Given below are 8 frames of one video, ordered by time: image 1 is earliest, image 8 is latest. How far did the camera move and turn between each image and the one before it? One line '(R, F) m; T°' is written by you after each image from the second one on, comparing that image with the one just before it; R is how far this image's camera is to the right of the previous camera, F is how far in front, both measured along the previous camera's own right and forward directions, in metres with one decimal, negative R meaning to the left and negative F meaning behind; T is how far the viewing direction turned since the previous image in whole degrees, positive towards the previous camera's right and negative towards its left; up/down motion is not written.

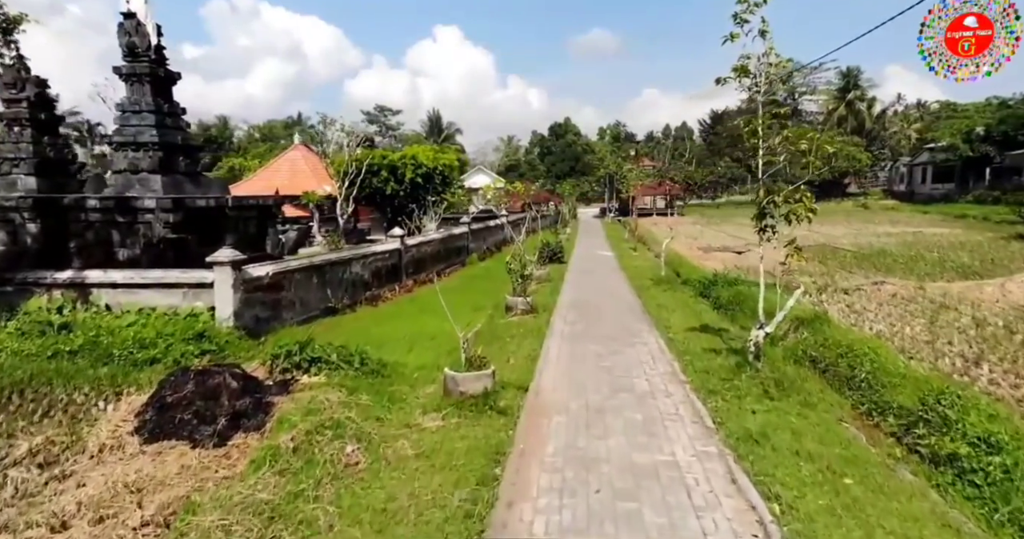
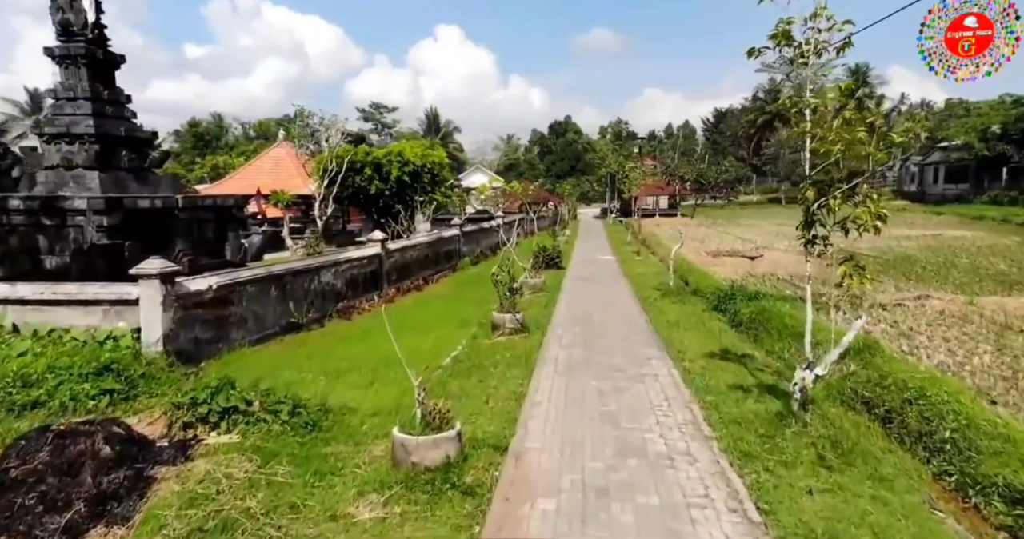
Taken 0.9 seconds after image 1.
(+0.2, +1.4) m; 0°
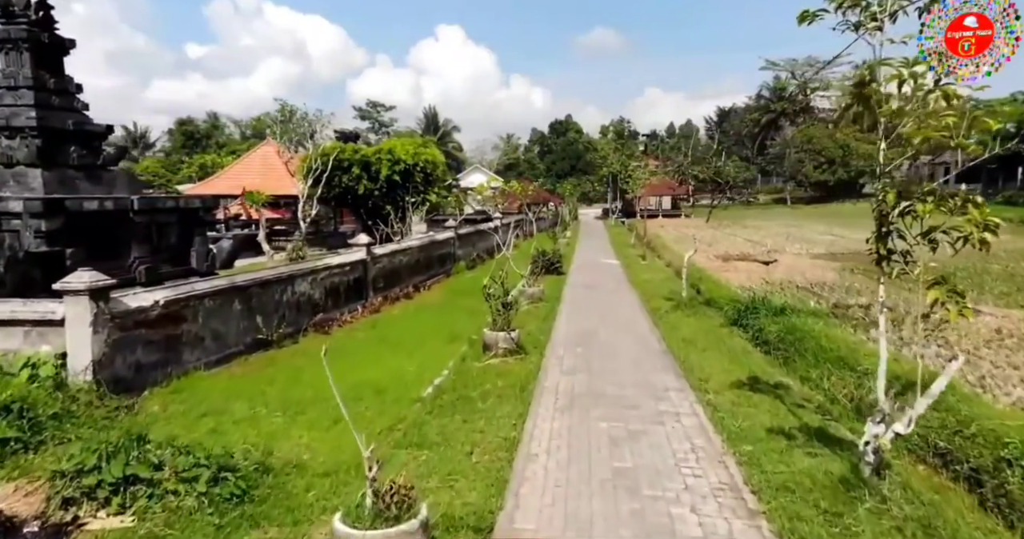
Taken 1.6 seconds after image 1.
(+0.1, +1.1) m; 0°
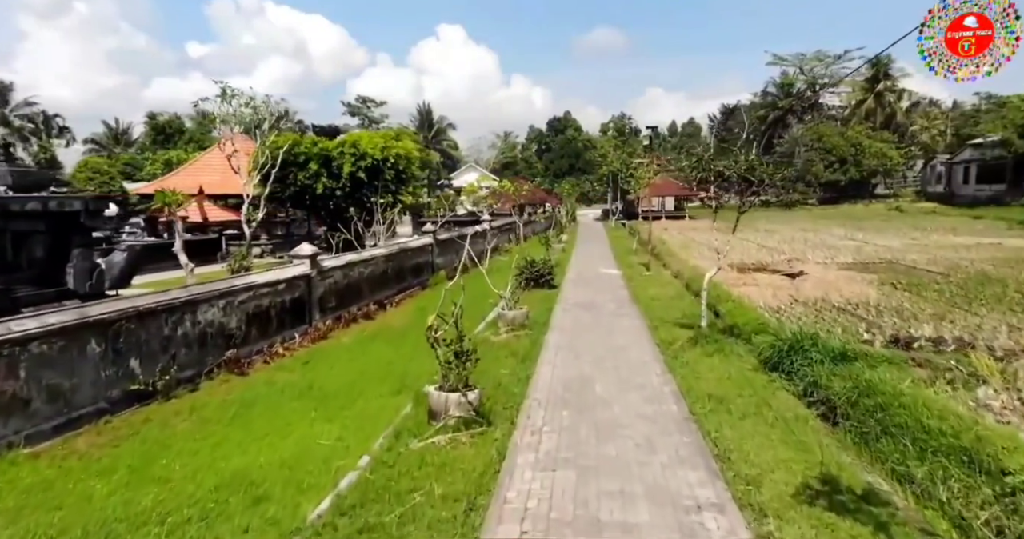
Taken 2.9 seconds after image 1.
(+0.4, +2.4) m; 0°
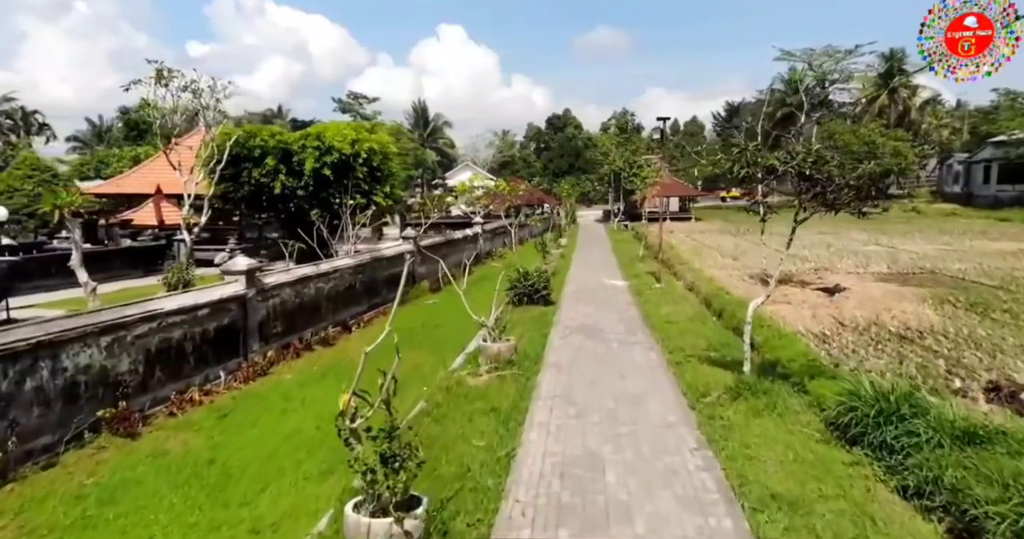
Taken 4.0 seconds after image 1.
(+0.2, +2.1) m; 0°
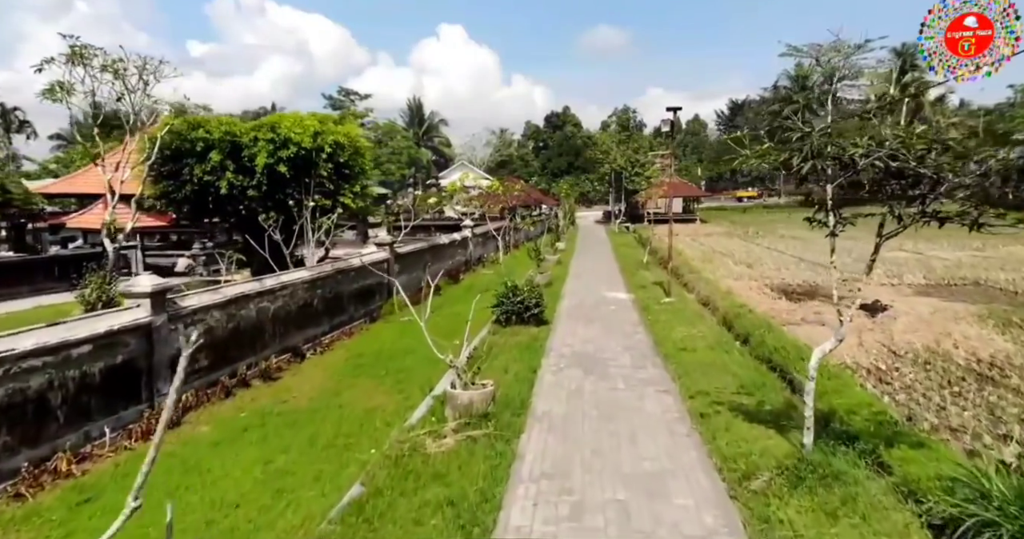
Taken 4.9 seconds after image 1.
(+0.2, +1.8) m; 0°
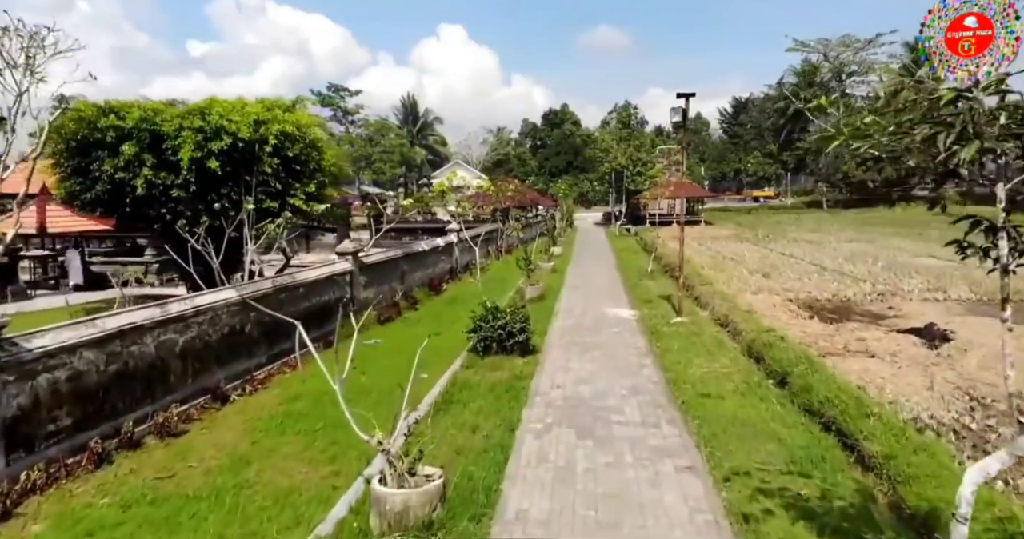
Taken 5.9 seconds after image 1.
(+0.3, +1.9) m; 0°
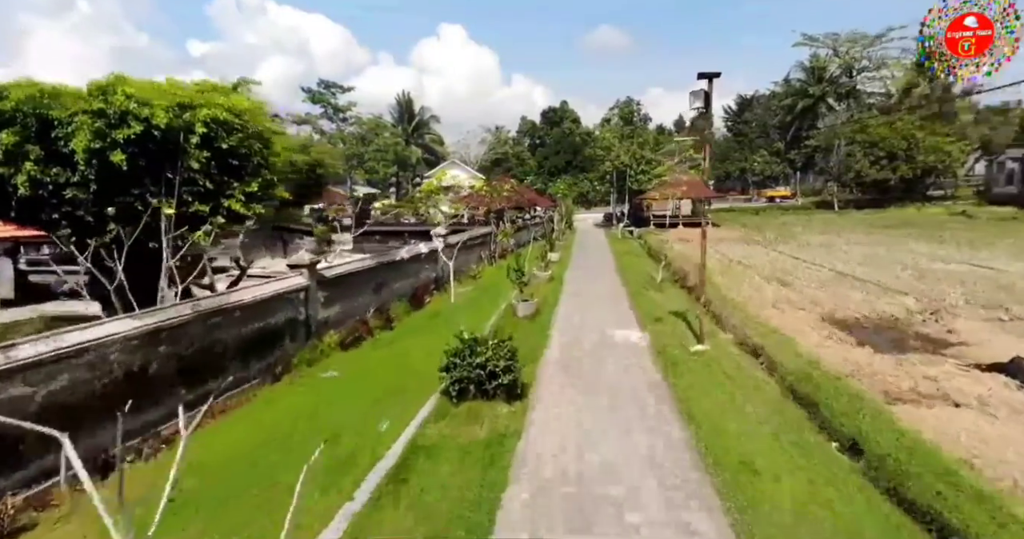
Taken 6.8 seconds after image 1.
(+0.2, +1.8) m; 0°
